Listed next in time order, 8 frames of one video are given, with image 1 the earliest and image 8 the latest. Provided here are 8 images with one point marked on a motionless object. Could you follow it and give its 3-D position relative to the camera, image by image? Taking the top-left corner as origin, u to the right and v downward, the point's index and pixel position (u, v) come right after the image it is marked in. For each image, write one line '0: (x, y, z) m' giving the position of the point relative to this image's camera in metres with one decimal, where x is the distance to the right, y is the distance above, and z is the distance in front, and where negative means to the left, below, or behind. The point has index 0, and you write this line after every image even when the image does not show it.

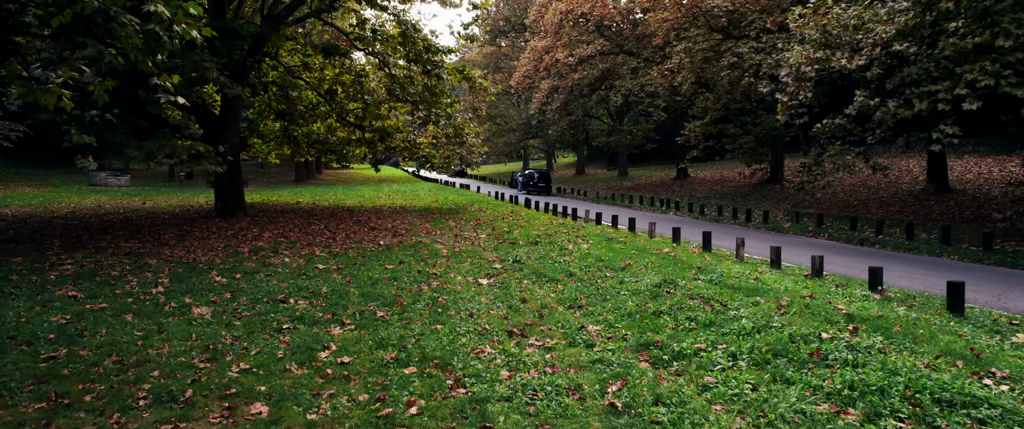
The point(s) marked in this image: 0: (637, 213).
0: (+3.4, -0.1, +19.4) m
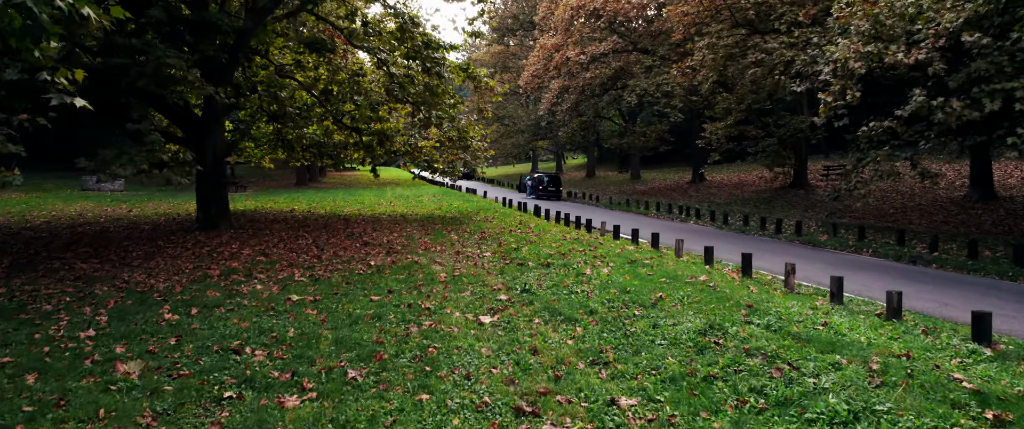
0: (+3.6, -0.3, +18.0) m
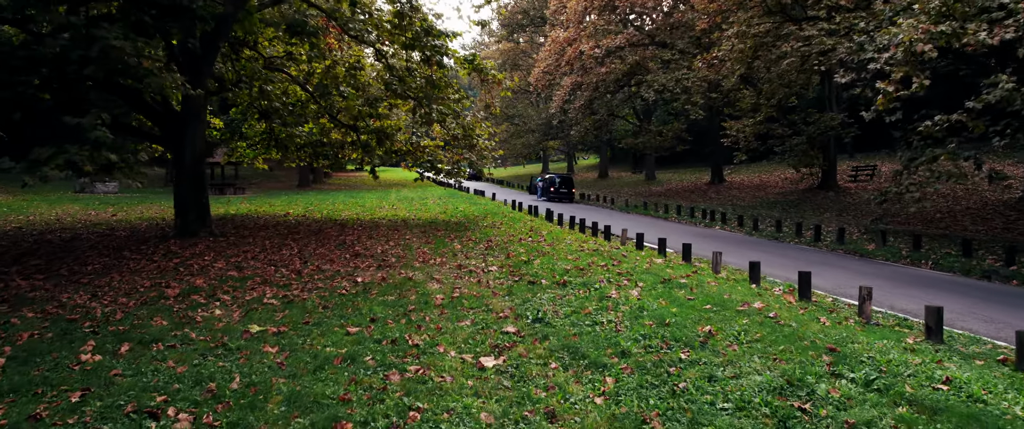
0: (+3.9, -0.4, +16.4) m
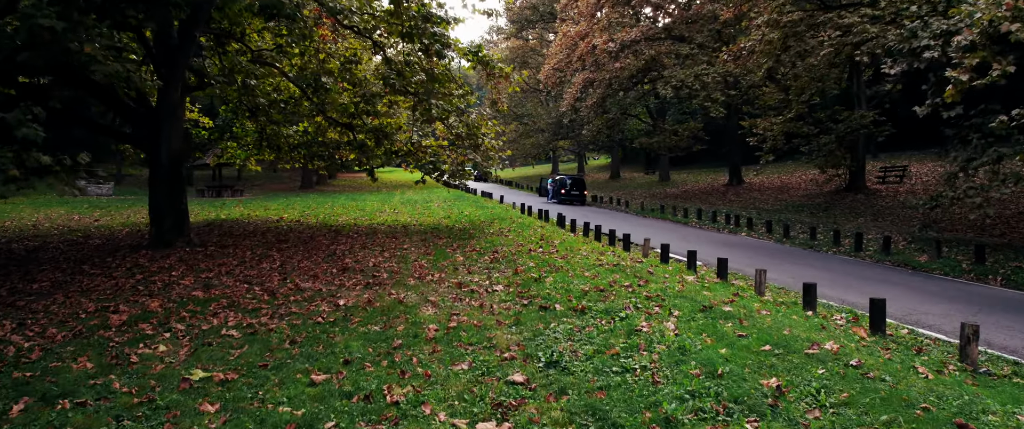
0: (+4.0, -0.6, +14.9) m
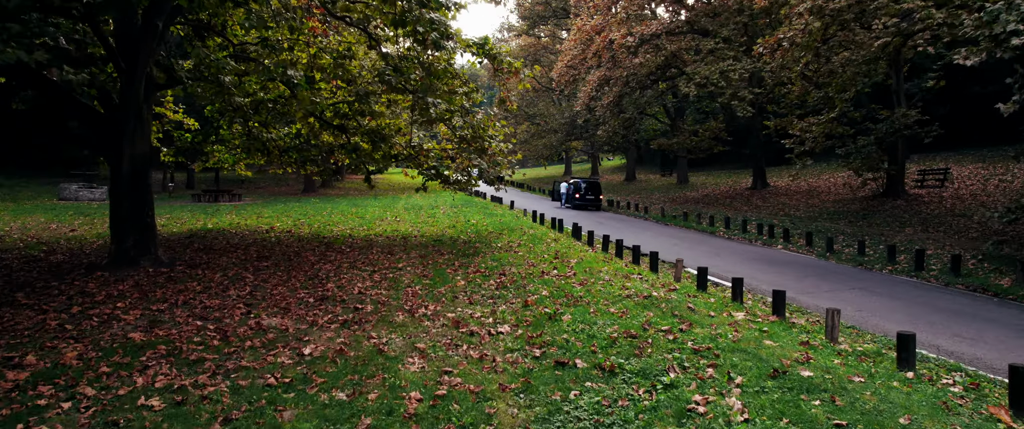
0: (+4.2, -0.8, +13.2) m
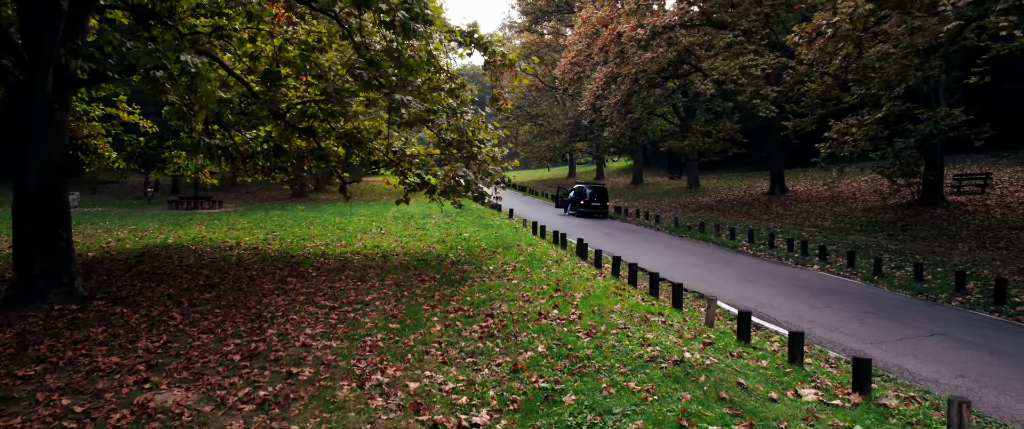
0: (+4.1, -1.1, +11.1) m
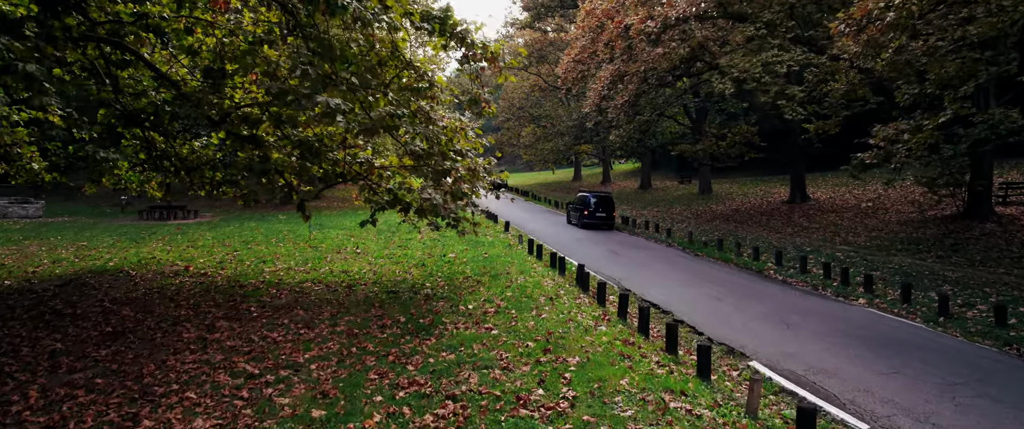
0: (+3.9, -1.5, +8.9) m
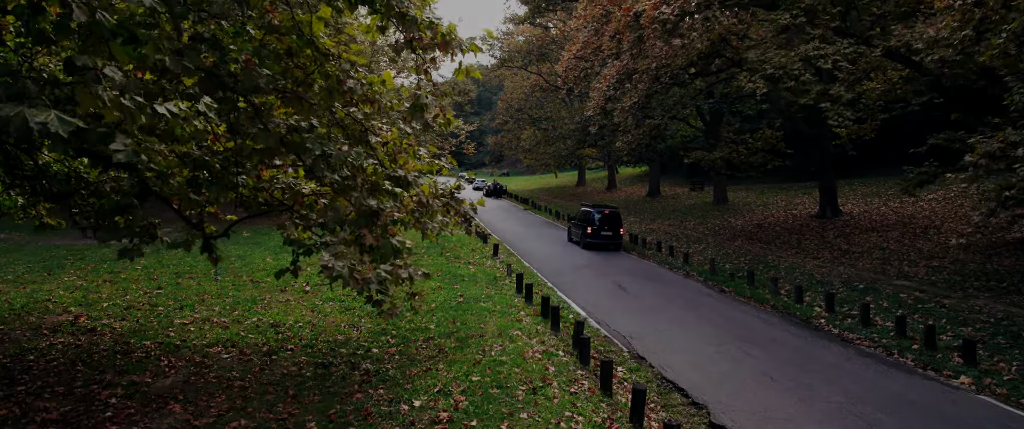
0: (+3.5, -2.0, +5.8) m
